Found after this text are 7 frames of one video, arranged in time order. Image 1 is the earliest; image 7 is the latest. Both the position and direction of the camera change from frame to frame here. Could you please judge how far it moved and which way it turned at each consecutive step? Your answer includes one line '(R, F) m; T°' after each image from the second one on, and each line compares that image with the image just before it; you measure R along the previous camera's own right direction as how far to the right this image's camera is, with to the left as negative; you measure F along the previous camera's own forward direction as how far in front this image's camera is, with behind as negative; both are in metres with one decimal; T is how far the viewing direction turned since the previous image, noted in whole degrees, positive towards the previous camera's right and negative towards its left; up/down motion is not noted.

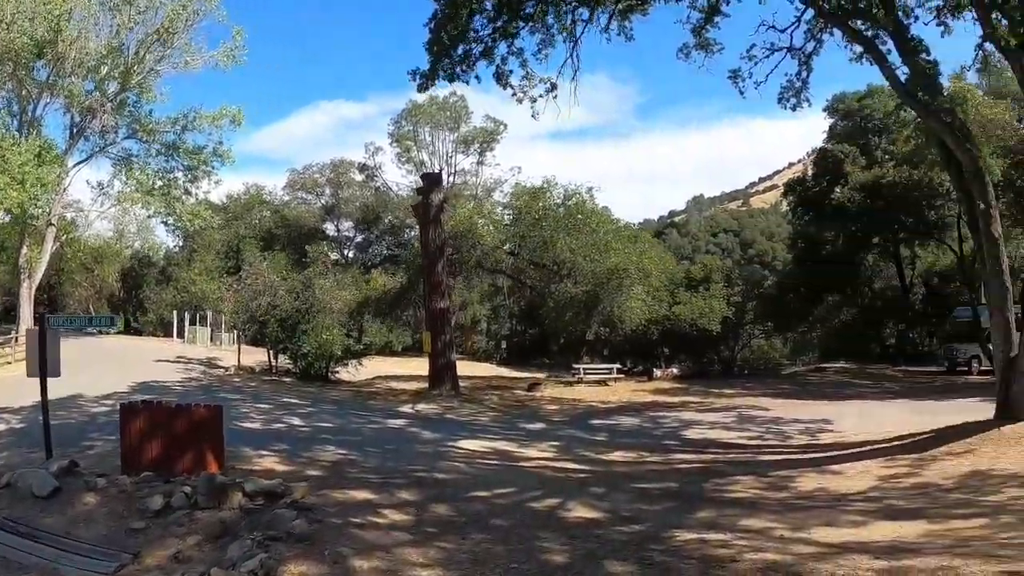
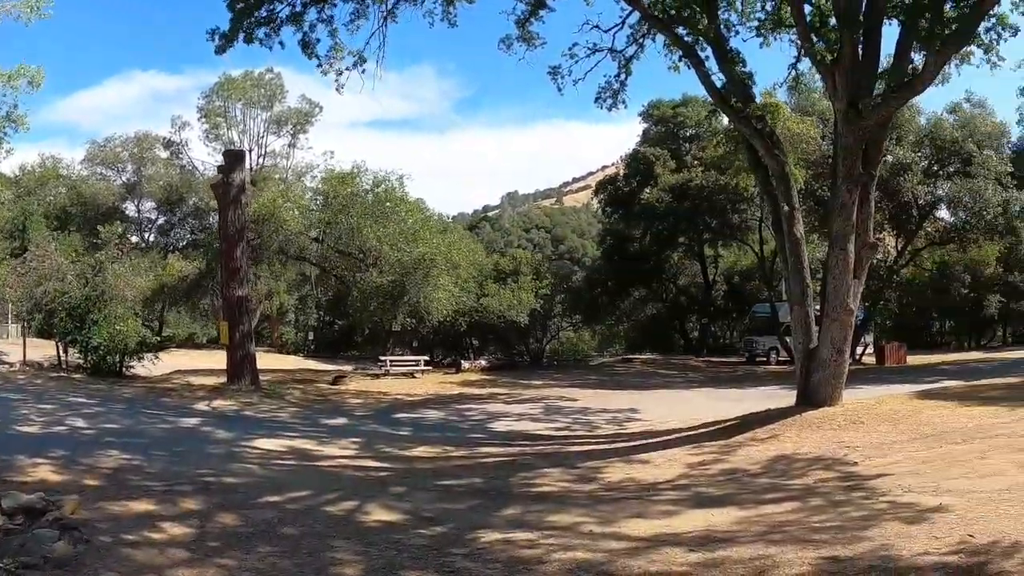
(+0.5, +1.4) m; +13°
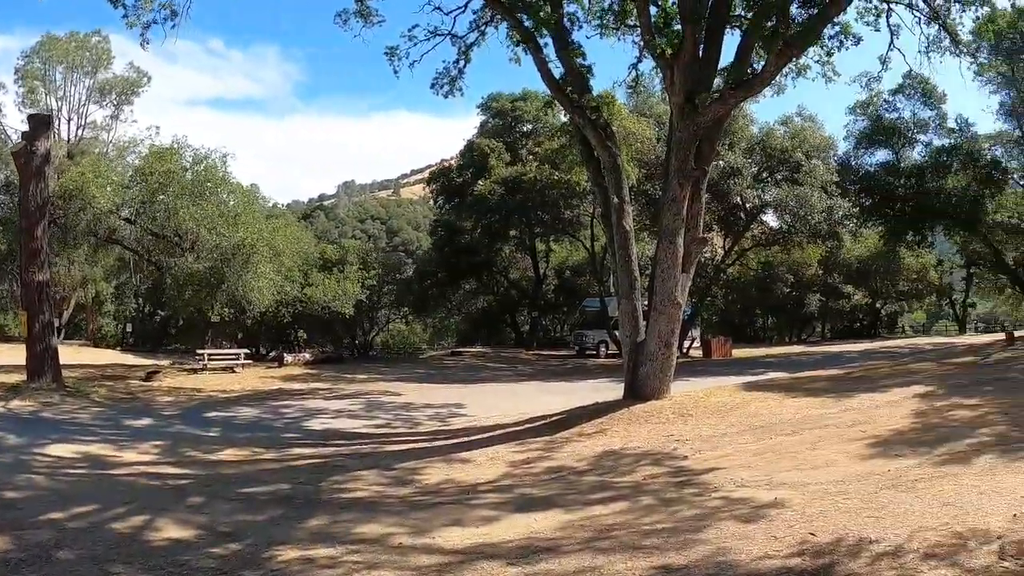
(+0.4, +1.2) m; +12°
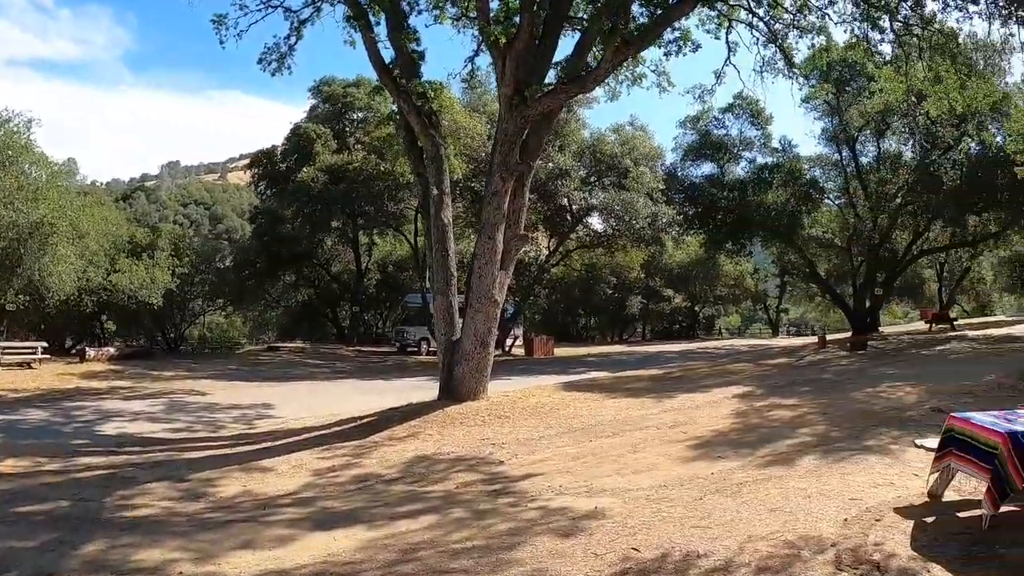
(+0.3, +0.8) m; +12°
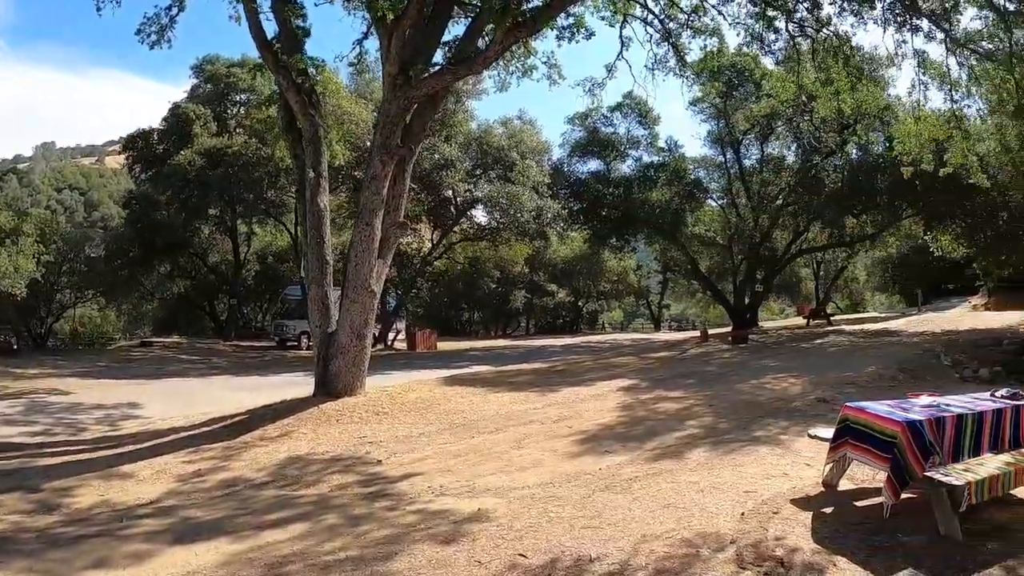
(+0.1, +0.4) m; +8°
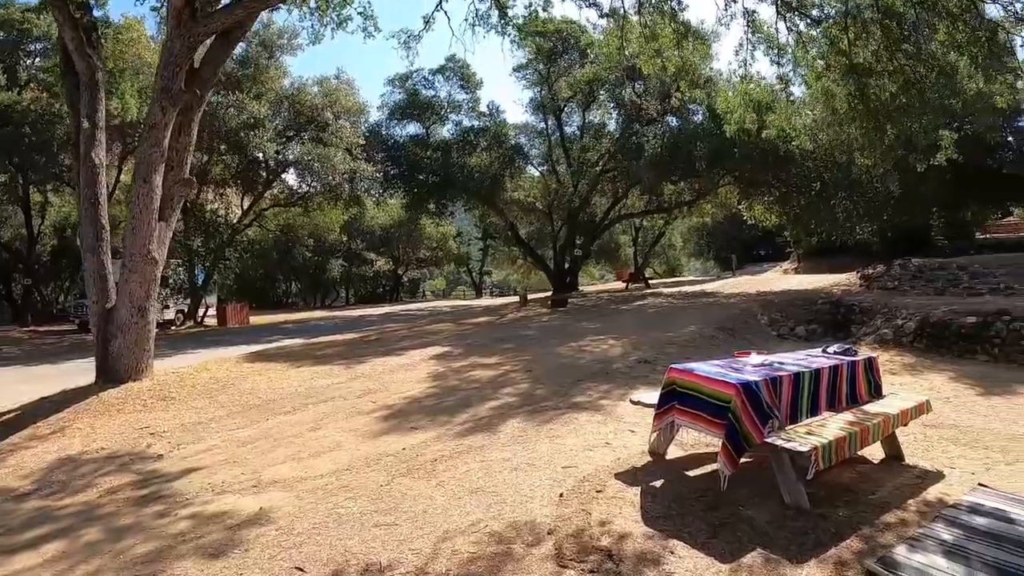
(+0.2, +0.6) m; +12°
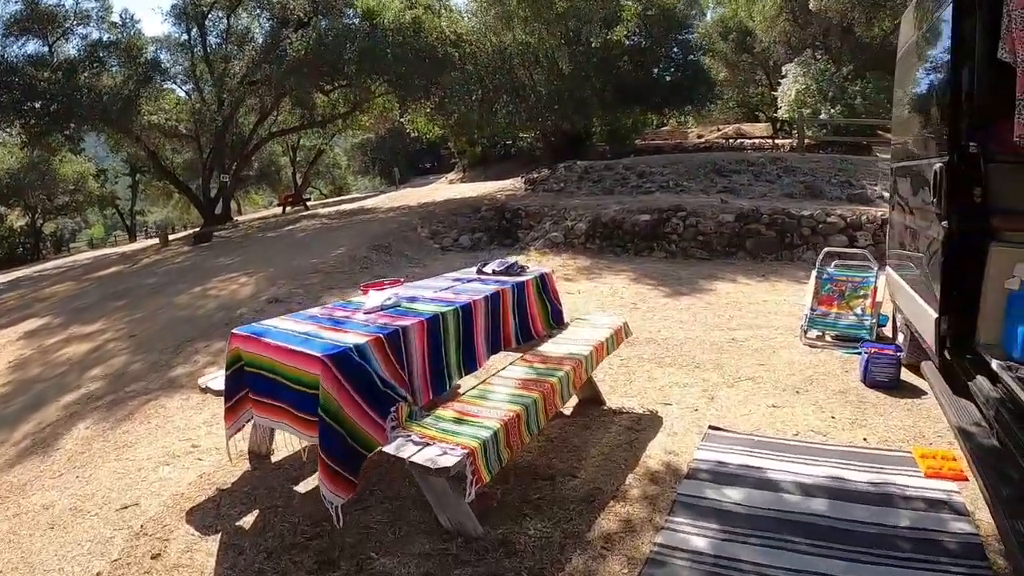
(+0.5, +0.9) m; +20°
